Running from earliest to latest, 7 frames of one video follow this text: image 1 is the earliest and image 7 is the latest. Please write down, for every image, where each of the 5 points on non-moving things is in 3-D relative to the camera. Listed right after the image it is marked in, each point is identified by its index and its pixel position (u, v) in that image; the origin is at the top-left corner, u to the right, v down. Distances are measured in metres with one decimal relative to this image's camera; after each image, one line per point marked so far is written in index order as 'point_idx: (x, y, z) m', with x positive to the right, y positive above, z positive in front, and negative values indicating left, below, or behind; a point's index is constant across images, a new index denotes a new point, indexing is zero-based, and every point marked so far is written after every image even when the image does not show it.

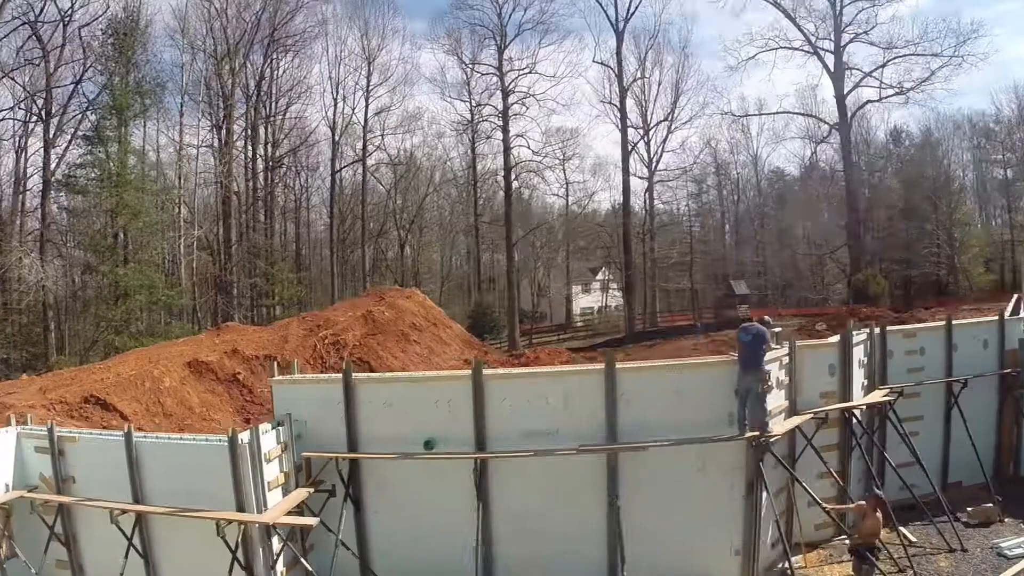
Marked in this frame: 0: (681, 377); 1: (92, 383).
0: (+1.9, -0.9, +6.8) m
1: (-8.1, -1.7, +12.3) m
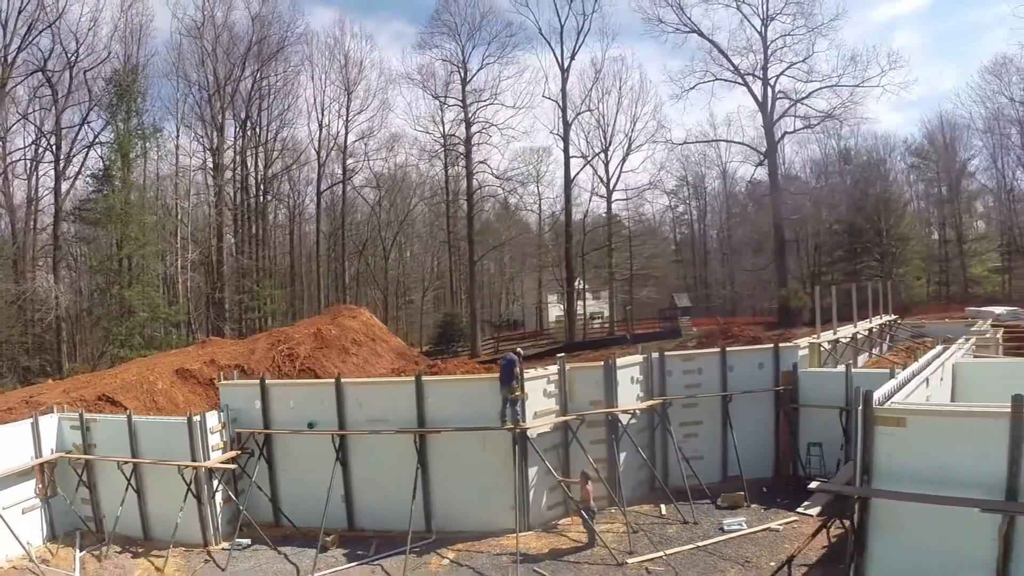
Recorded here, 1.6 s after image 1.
0: (-0.7, -1.7, +11.2) m
1: (-10.7, -2.5, +16.7) m
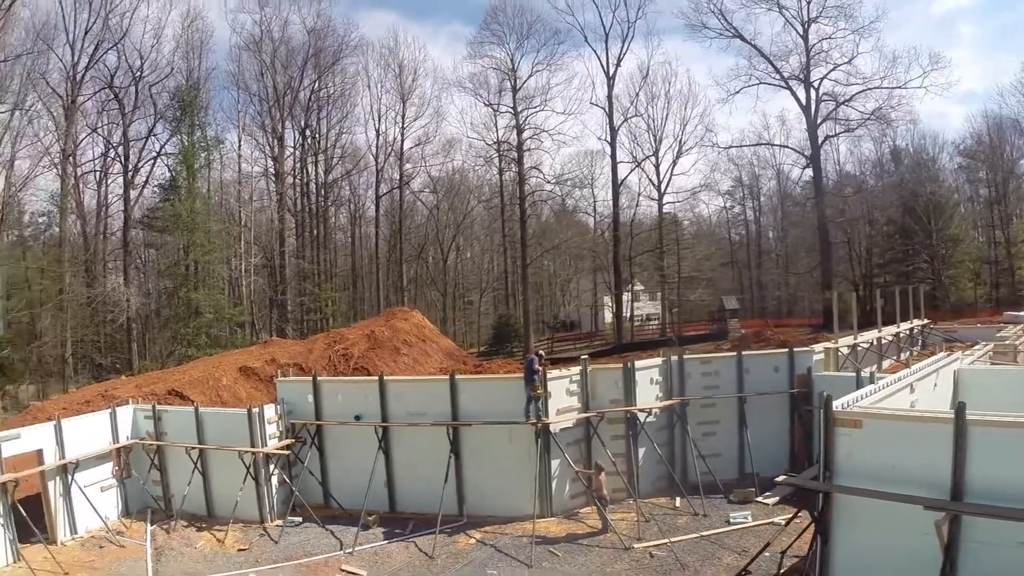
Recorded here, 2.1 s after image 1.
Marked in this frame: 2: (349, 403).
0: (-0.3, -1.8, +12.3) m
1: (-9.7, -2.6, +18.7) m
2: (-3.2, -2.3, +13.0) m
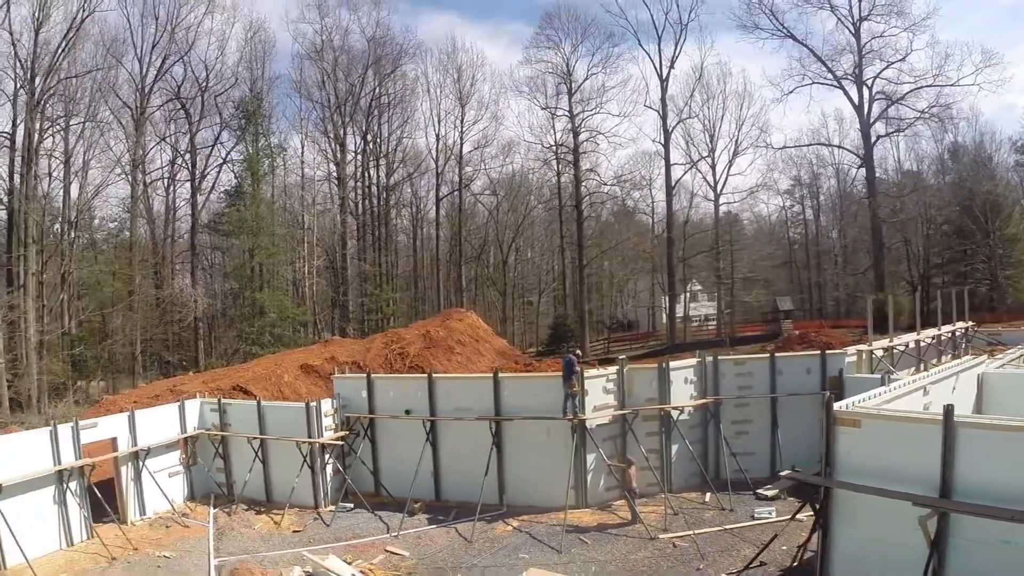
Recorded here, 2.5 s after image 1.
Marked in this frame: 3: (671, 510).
0: (+0.4, -1.9, +13.2) m
1: (-8.4, -2.7, +20.4) m
2: (-2.4, -2.4, +14.1) m
3: (+3.1, -4.4, +12.7) m
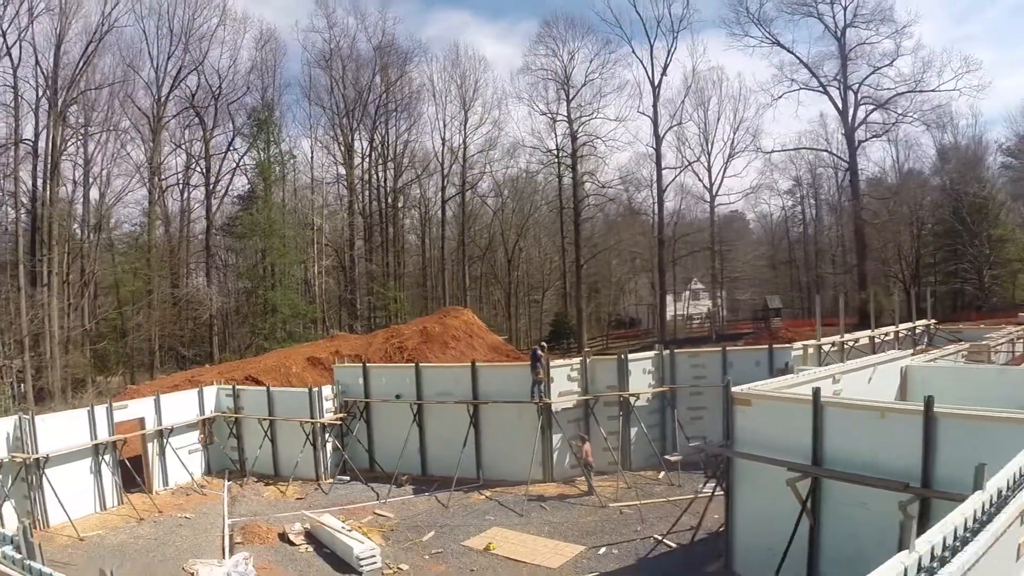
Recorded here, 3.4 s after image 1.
0: (-0.1, -1.9, +15.0) m
1: (-8.8, -2.7, +22.4) m
2: (-3.0, -2.4, +16.0) m
3: (+2.5, -4.4, +14.4) m
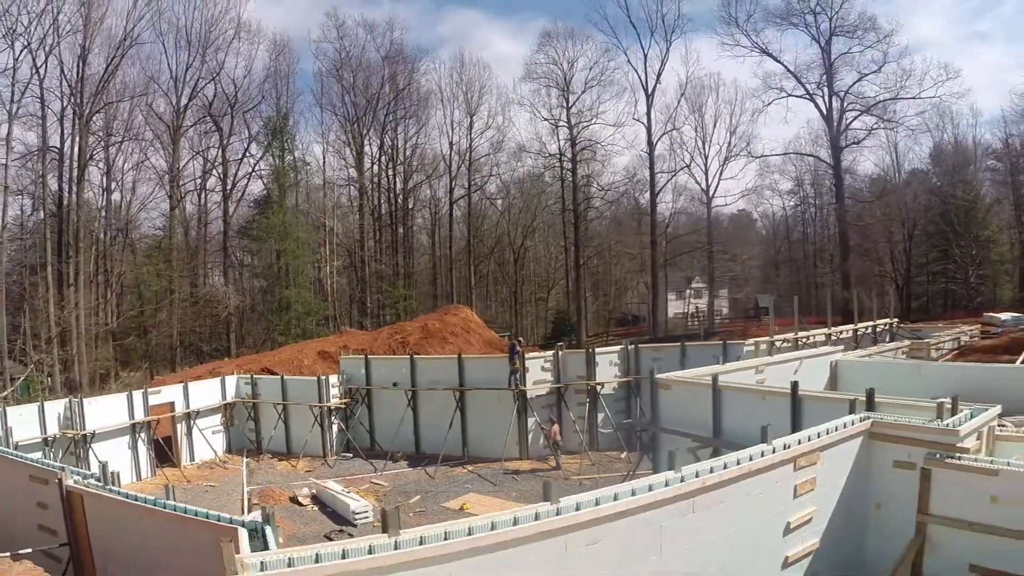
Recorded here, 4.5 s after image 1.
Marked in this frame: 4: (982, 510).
0: (-0.6, -2.0, +17.1) m
1: (-9.2, -2.7, +24.7) m
2: (-3.5, -2.4, +18.2) m
3: (+2.0, -4.4, +16.5) m
4: (+4.8, -2.3, +6.5) m
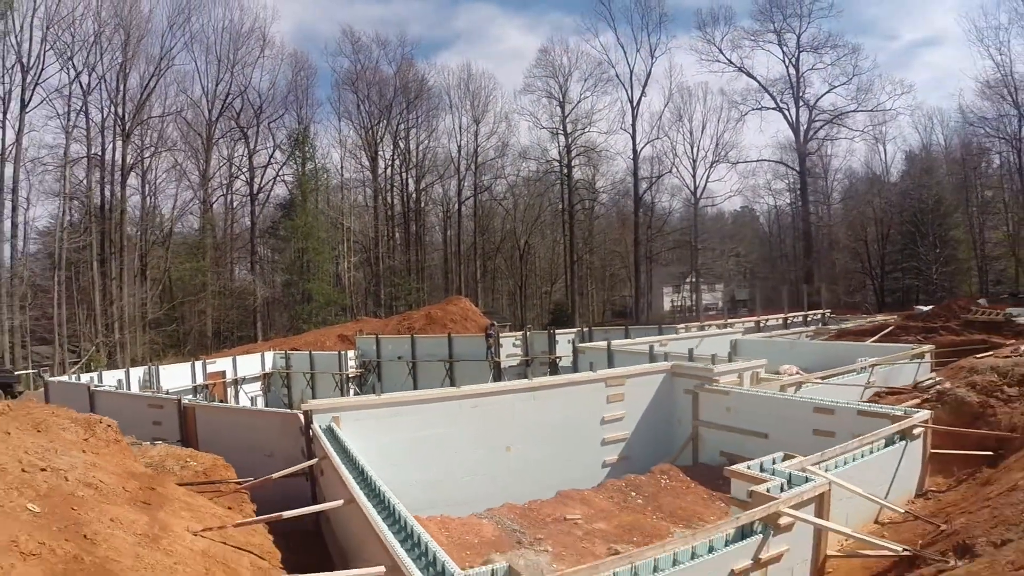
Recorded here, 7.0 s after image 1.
0: (-1.4, -1.8, +21.8) m
1: (-9.8, -2.4, +29.6) m
2: (-4.2, -2.2, +23.0) m
3: (+1.2, -4.2, +21.2) m
4: (+3.7, -2.2, +11.1) m
